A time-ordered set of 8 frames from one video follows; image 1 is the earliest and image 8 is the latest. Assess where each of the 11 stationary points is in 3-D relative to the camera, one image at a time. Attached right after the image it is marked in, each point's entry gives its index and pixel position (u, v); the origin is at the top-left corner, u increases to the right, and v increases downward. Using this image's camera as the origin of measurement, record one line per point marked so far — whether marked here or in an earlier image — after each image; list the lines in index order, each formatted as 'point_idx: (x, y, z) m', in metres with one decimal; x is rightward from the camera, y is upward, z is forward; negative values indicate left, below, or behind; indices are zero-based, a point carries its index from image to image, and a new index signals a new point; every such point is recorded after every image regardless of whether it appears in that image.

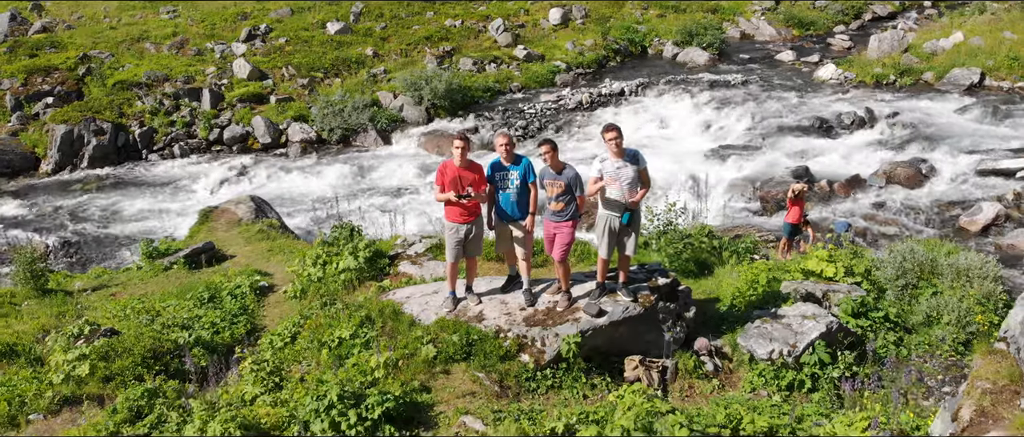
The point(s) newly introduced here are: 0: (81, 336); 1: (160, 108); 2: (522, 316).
0: (-3.7, -1.0, +7.0) m
1: (-8.7, +2.8, +20.1) m
2: (+0.1, -0.7, +6.2) m
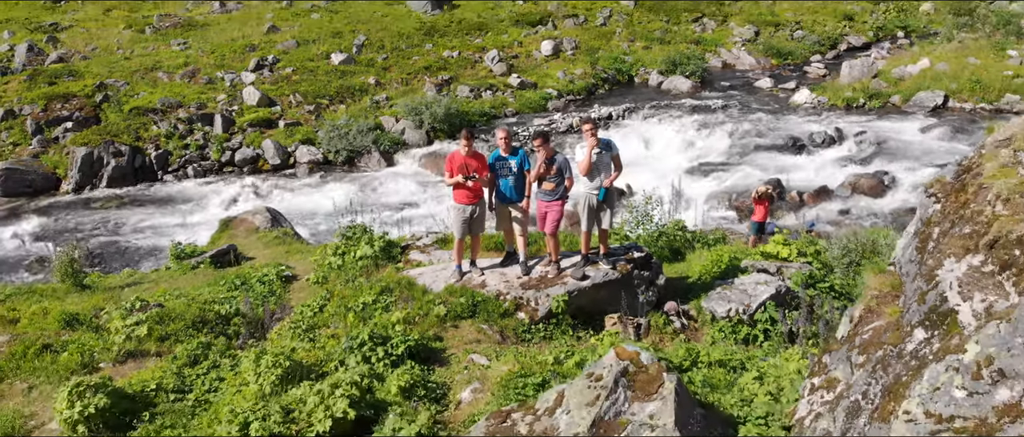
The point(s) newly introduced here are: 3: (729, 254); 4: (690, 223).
0: (-3.8, -0.9, +8.0) m
1: (-8.9, +2.3, +21.2) m
2: (+0.1, -0.6, +7.3) m
3: (+2.3, -0.4, +8.8) m
4: (+2.7, +0.1, +13.3) m
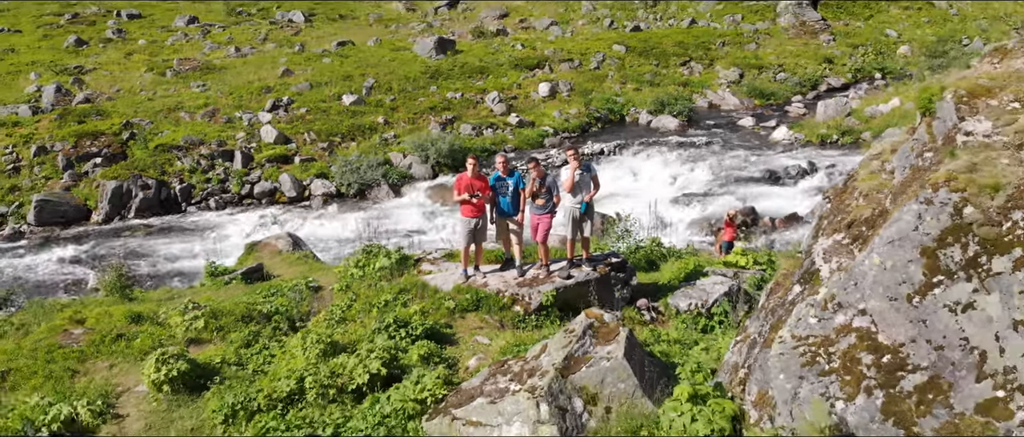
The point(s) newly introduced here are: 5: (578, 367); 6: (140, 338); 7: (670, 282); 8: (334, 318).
0: (-3.8, -1.1, +9.4) m
1: (-8.9, +1.4, +22.7) m
2: (0.0, -0.7, +8.7) m
3: (+2.3, -0.6, +10.2) m
4: (+2.6, -0.3, +14.7) m
5: (+0.4, -0.9, +5.3) m
6: (-3.9, -1.3, +8.5) m
7: (+1.8, -0.7, +9.3) m
8: (-1.9, -1.0, +8.5) m
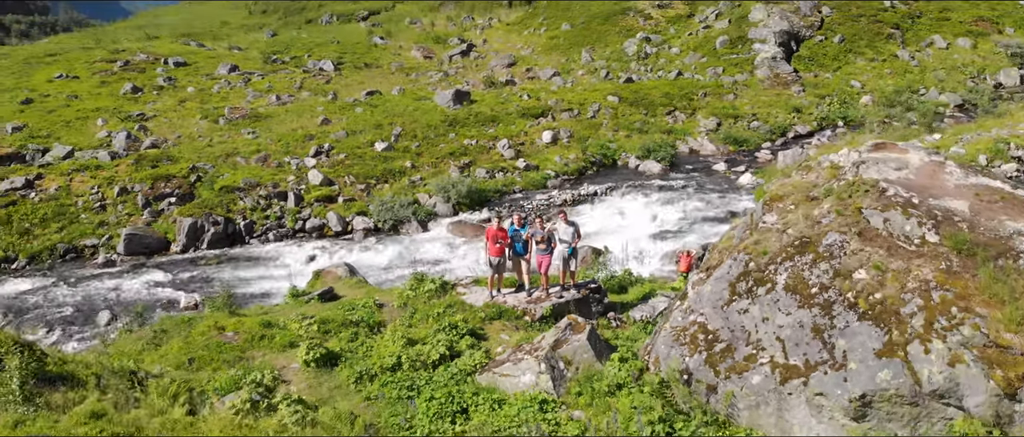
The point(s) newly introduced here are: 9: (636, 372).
0: (-3.6, -1.7, +13.6) m
1: (-8.6, +0.4, +27.1) m
2: (+0.2, -1.3, +12.9) m
3: (+2.5, -1.2, +14.4) m
4: (+2.9, -1.1, +18.9) m
5: (+0.6, -1.5, +9.5) m
6: (-3.7, -1.9, +12.7) m
7: (+2.0, -1.4, +13.5) m
8: (-1.7, -1.7, +12.7) m
9: (+1.4, -1.7, +8.8) m
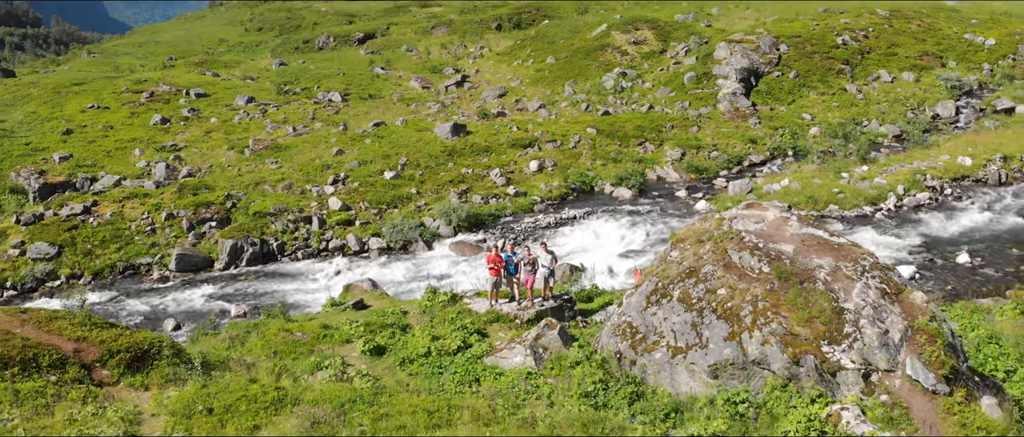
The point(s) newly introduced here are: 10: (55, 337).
0: (-3.7, -2.4, +18.3) m
1: (-9.0, -0.4, +31.8) m
2: (+0.1, -2.0, +17.7) m
3: (+2.3, -1.9, +19.2) m
4: (+2.6, -1.9, +23.7) m
5: (+0.5, -2.1, +14.3) m
6: (-3.8, -2.6, +17.4) m
7: (+1.9, -2.1, +18.3) m
8: (-1.8, -2.3, +17.5) m
9: (+1.3, -2.3, +13.5) m
10: (-8.4, -2.2, +14.7) m
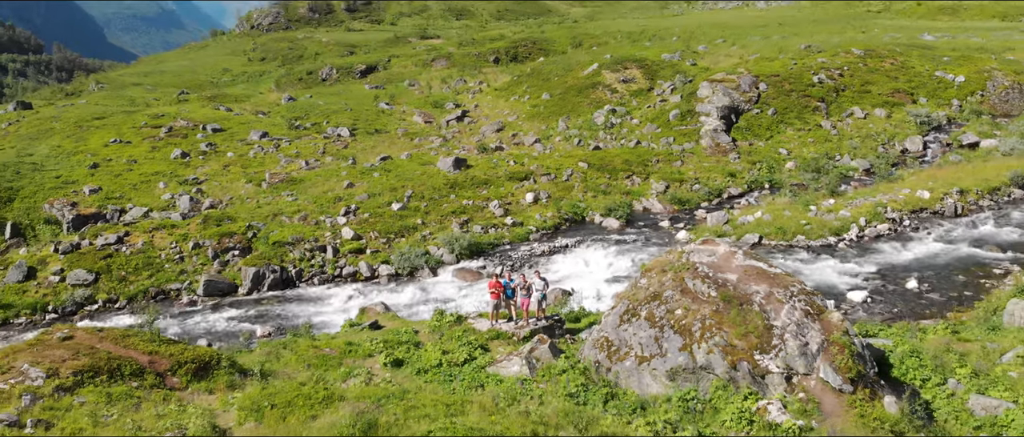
0: (-3.8, -3.3, +21.3) m
1: (-9.1, -1.7, +34.8) m
2: (0.0, -2.8, +20.7) m
3: (+2.3, -2.8, +22.3) m
4: (+2.6, -2.9, +26.8) m
5: (+0.5, -2.9, +17.3) m
6: (-3.9, -3.4, +20.4) m
7: (+1.8, -2.9, +21.3) m
8: (-1.9, -3.2, +20.5) m
9: (+1.3, -3.0, +16.6) m
10: (-8.5, -2.9, +17.7) m
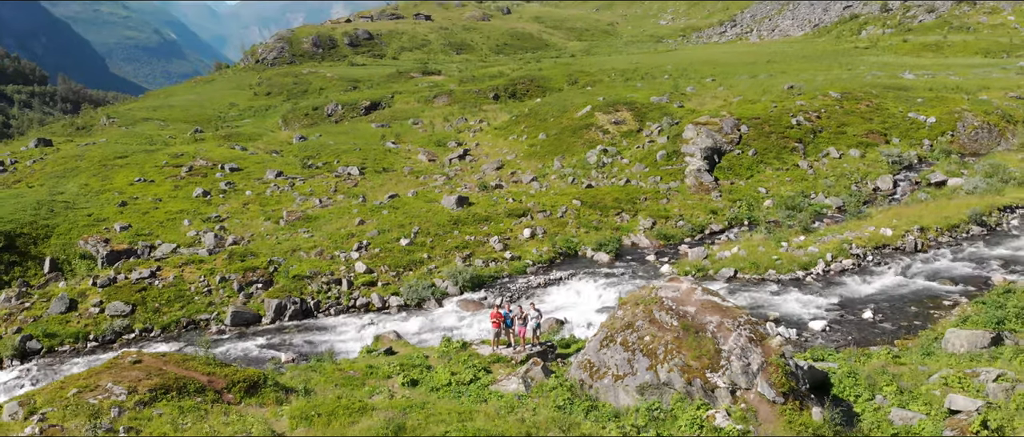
0: (-3.8, -4.5, +24.7) m
1: (-9.1, -3.5, +38.2) m
2: (0.0, -4.1, +24.1) m
3: (+2.2, -4.1, +25.7) m
4: (+2.5, -4.3, +30.2) m
5: (+0.4, -4.0, +20.7) m
6: (-3.9, -4.6, +23.8) m
7: (+1.8, -4.2, +24.7) m
8: (-1.9, -4.4, +23.9) m
9: (+1.2, -4.1, +20.0) m
10: (-8.5, -4.1, +21.1) m
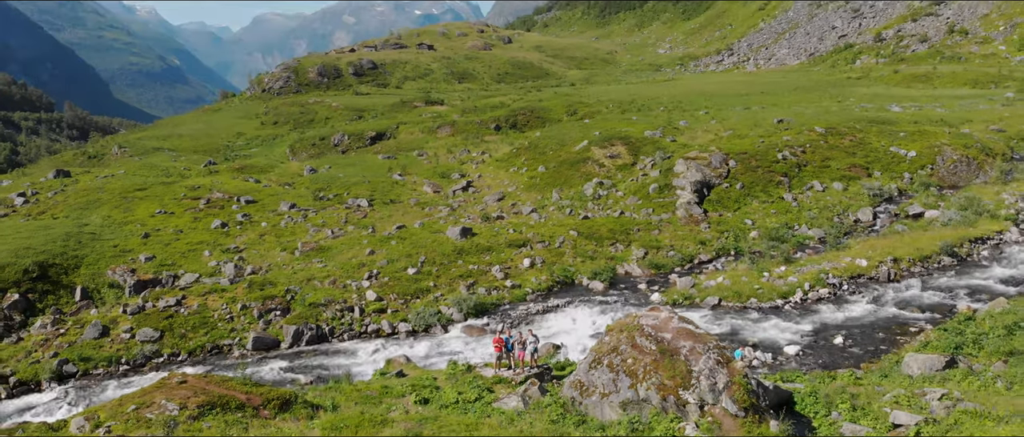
0: (-3.8, -5.8, +27.7) m
1: (-9.1, -5.1, +41.2) m
2: (0.0, -5.3, +27.1) m
3: (+2.2, -5.4, +28.6) m
4: (+2.5, -5.8, +33.1) m
5: (+0.4, -5.1, +23.7) m
6: (-3.9, -5.8, +26.7) m
7: (+1.8, -5.4, +27.7) m
8: (-1.9, -5.6, +26.8) m
9: (+1.2, -5.2, +22.9) m
10: (-8.5, -5.2, +24.0) m
